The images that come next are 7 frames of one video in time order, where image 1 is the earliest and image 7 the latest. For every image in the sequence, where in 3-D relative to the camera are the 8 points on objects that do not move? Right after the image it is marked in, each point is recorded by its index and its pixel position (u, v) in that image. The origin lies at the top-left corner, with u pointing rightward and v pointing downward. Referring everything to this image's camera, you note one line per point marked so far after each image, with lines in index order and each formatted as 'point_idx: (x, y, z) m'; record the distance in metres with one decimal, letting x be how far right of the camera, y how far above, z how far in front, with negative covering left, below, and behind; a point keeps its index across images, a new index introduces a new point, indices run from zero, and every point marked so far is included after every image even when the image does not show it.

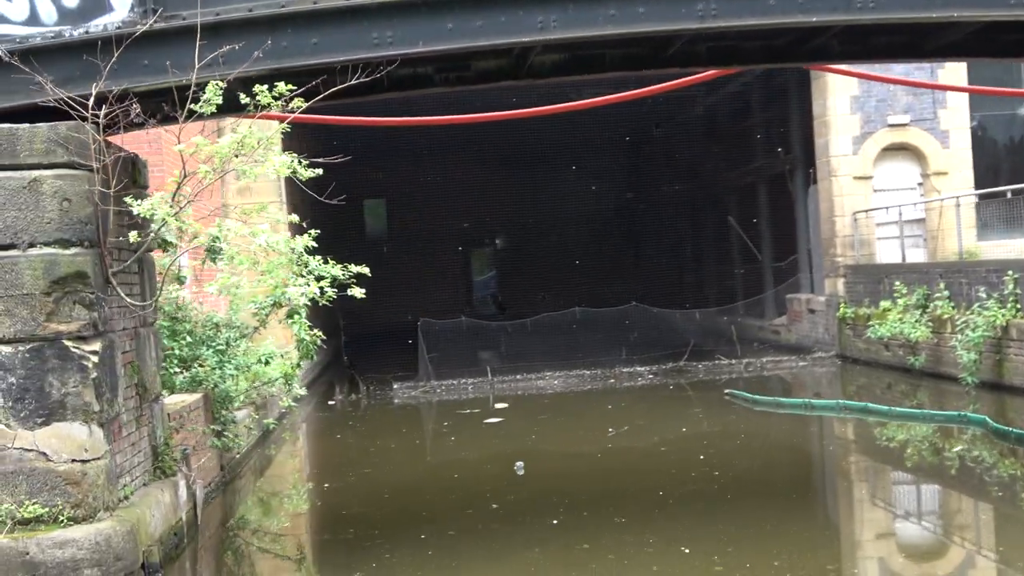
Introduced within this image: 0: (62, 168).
0: (-3.4, +0.9, +5.9) m
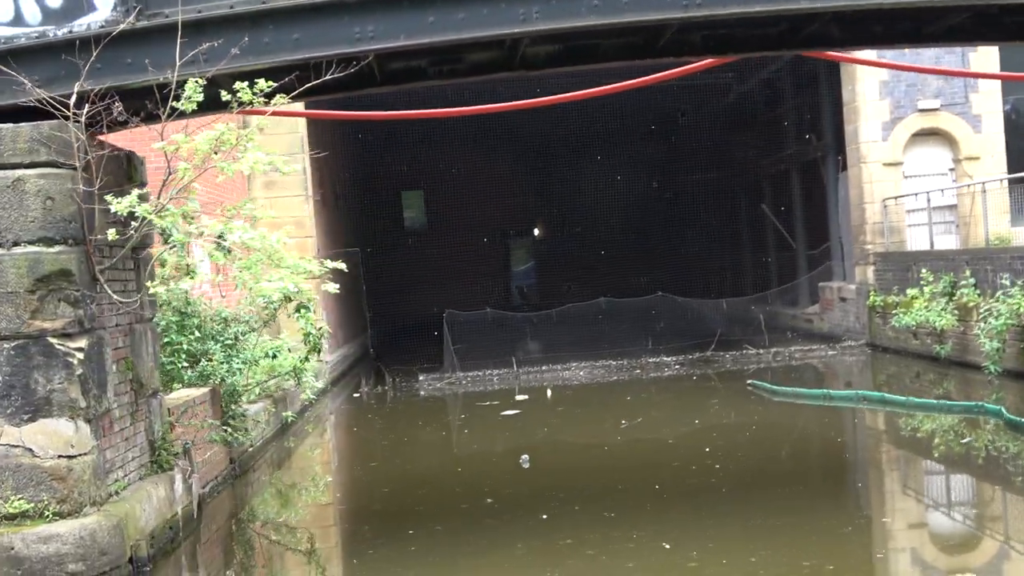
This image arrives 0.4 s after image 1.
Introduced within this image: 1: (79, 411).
0: (-3.6, +0.9, +6.0) m
1: (-3.3, -0.9, +6.0) m
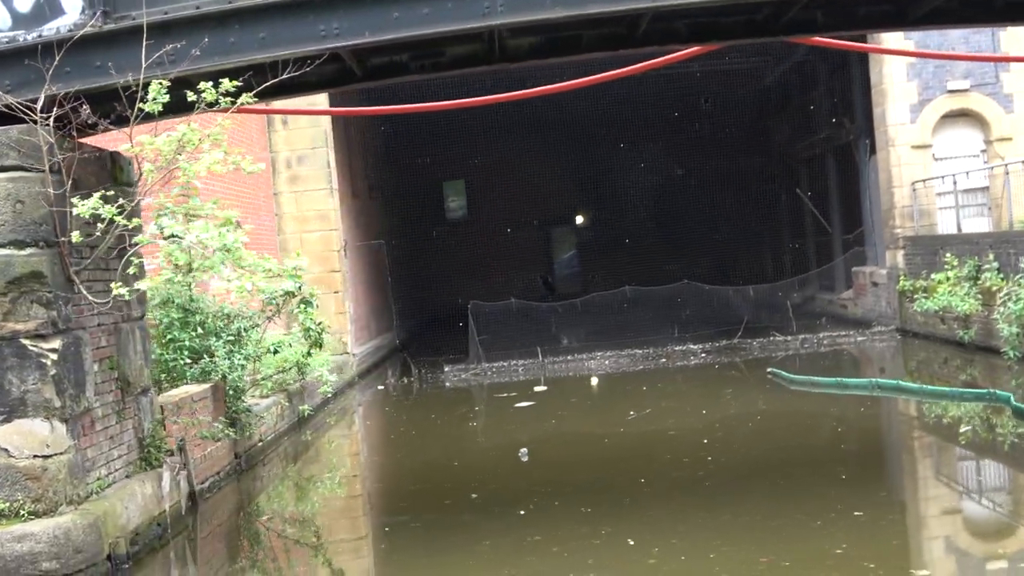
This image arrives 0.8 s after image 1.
0: (-3.8, +0.9, +6.1) m
1: (-3.5, -1.0, +6.1) m
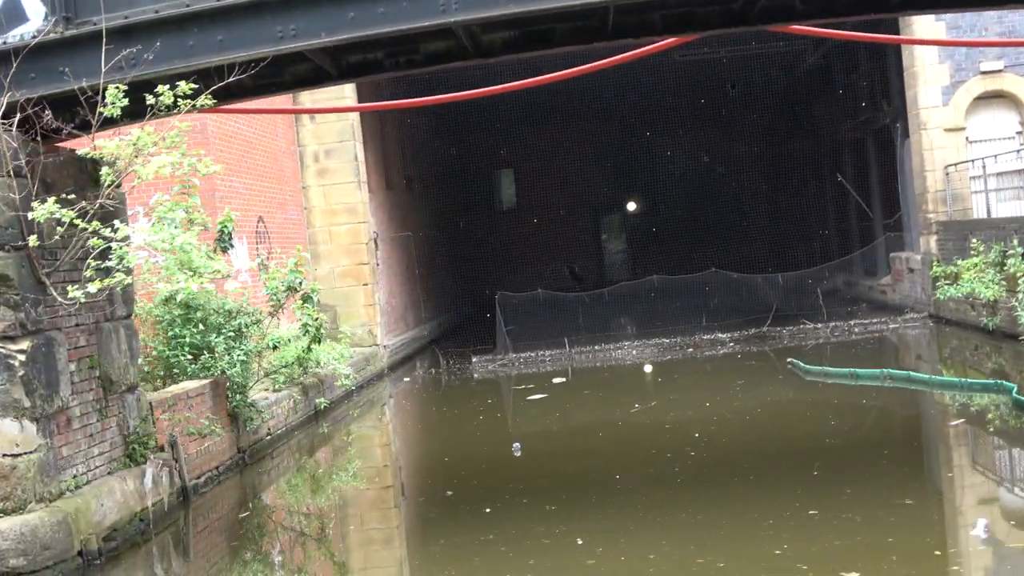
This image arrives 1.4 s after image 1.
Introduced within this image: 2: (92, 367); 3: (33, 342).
0: (-4.2, +0.9, +6.2) m
1: (-3.9, -1.0, +6.2) m
2: (-4.2, -0.8, +7.7) m
3: (-3.9, -0.4, +6.4) m
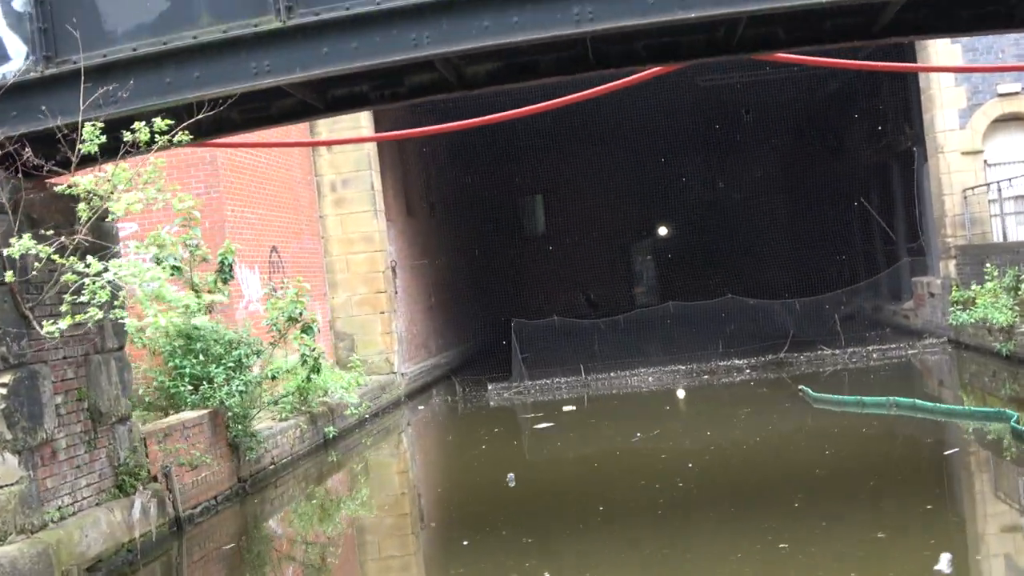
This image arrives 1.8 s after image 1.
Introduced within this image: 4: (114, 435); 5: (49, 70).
0: (-4.4, +0.6, +6.3) m
1: (-4.1, -1.3, +6.3) m
2: (-4.3, -1.1, +7.9) m
3: (-4.1, -0.7, +6.6) m
4: (-4.3, -1.6, +8.4) m
5: (-3.8, +1.8, +6.6) m
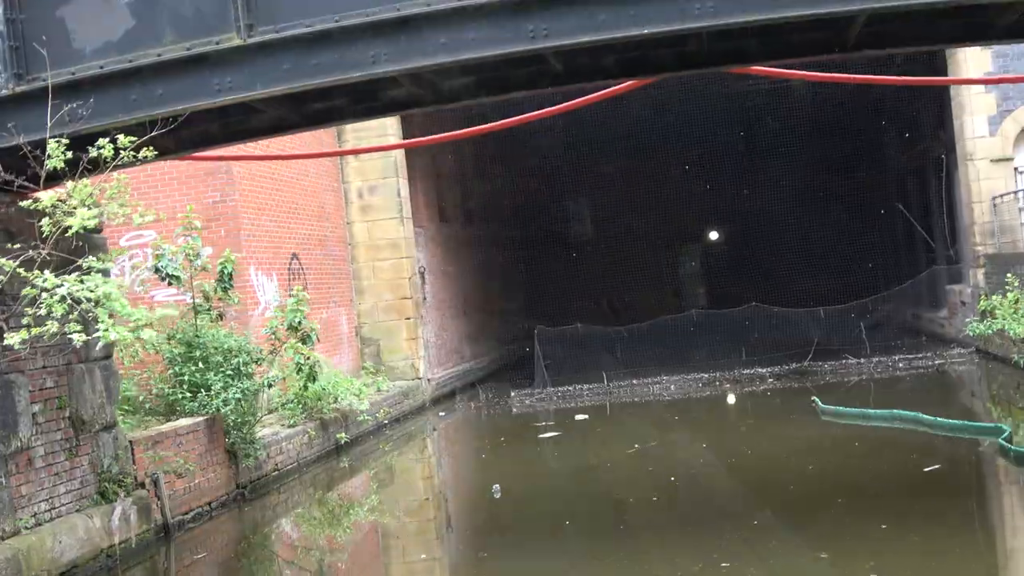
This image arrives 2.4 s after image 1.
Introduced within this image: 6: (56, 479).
0: (-4.7, +0.5, +6.5) m
1: (-4.4, -1.4, +6.5) m
2: (-4.6, -1.2, +8.0) m
3: (-4.5, -0.8, +6.8) m
4: (-4.5, -1.7, +8.6) m
5: (-4.2, +1.7, +6.8) m
6: (-4.5, -1.9, +7.8) m
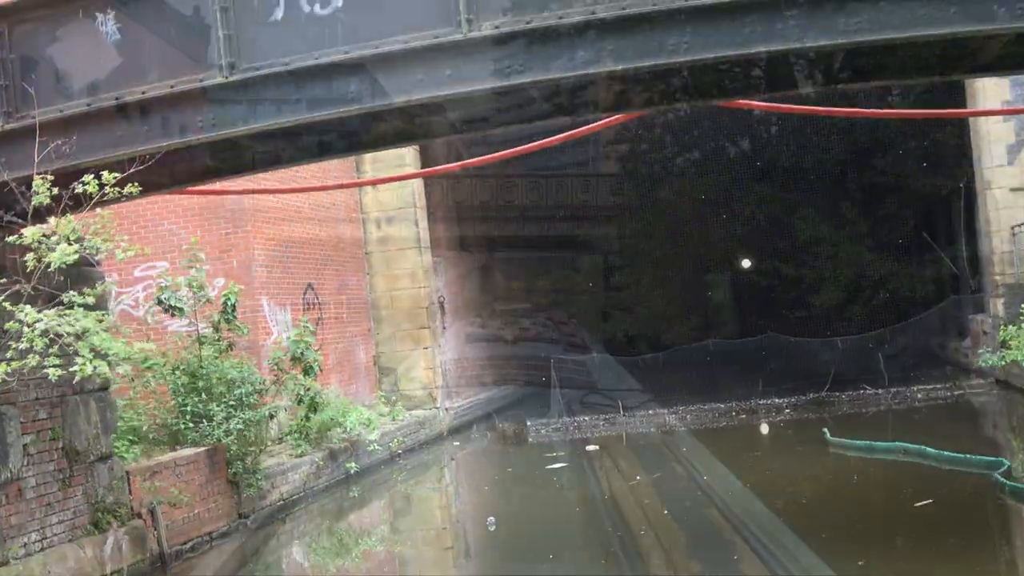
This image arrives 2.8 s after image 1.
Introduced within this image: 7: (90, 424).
0: (-4.9, +0.2, +6.8) m
1: (-4.6, -1.6, +6.6) m
2: (-4.8, -1.6, +8.2) m
3: (-4.6, -1.1, +6.9) m
4: (-4.7, -2.1, +8.7) m
5: (-4.3, +1.4, +7.1) m
6: (-4.7, -2.2, +8.0) m
7: (-4.6, -1.5, +8.6) m
